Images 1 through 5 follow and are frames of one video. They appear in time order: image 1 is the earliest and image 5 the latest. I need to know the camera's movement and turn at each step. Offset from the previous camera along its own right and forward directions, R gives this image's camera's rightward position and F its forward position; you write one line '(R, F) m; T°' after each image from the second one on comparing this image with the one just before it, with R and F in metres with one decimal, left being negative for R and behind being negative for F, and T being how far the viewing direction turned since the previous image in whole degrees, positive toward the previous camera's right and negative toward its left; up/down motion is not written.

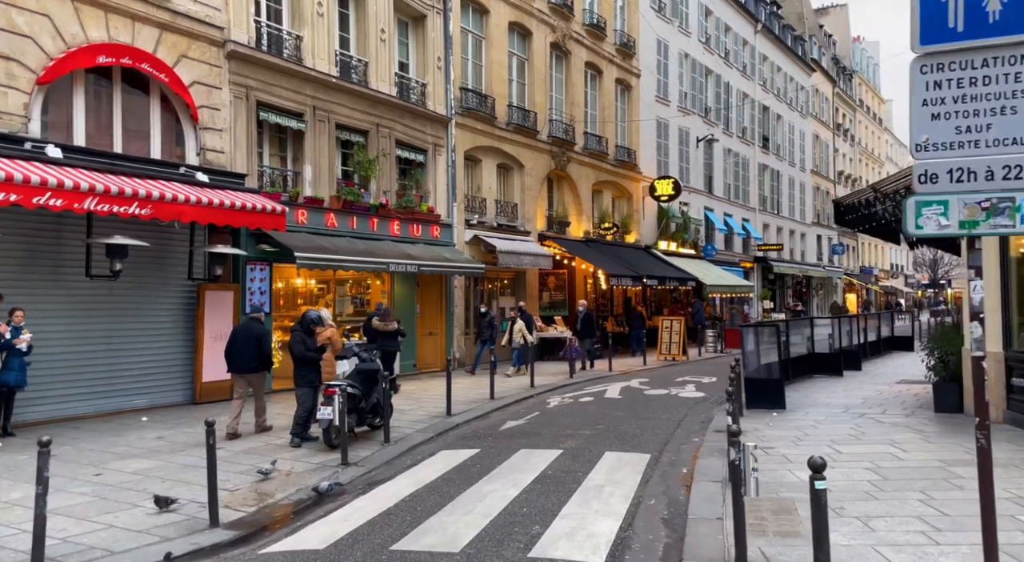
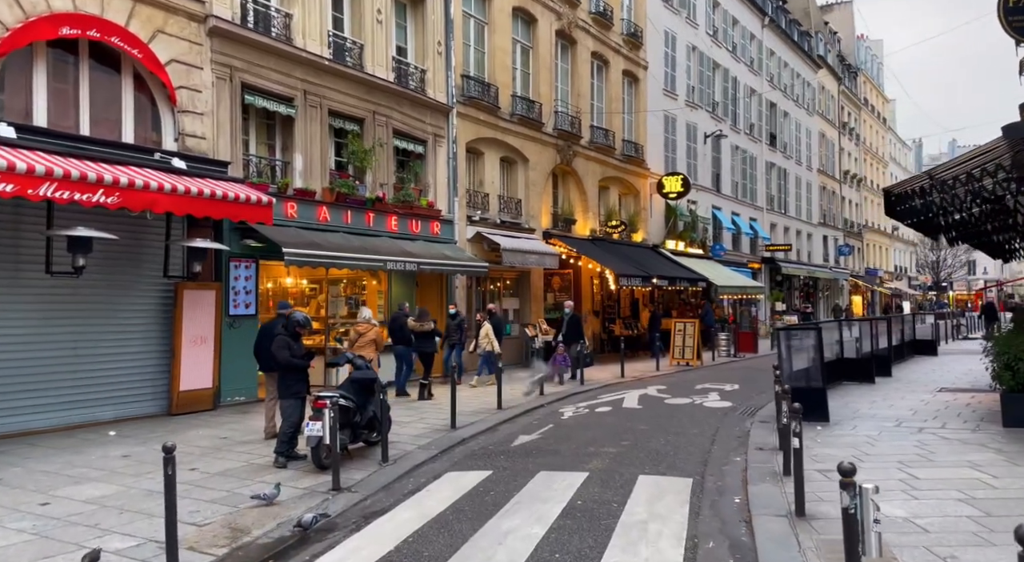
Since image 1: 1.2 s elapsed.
(-0.2, +1.3) m; 0°
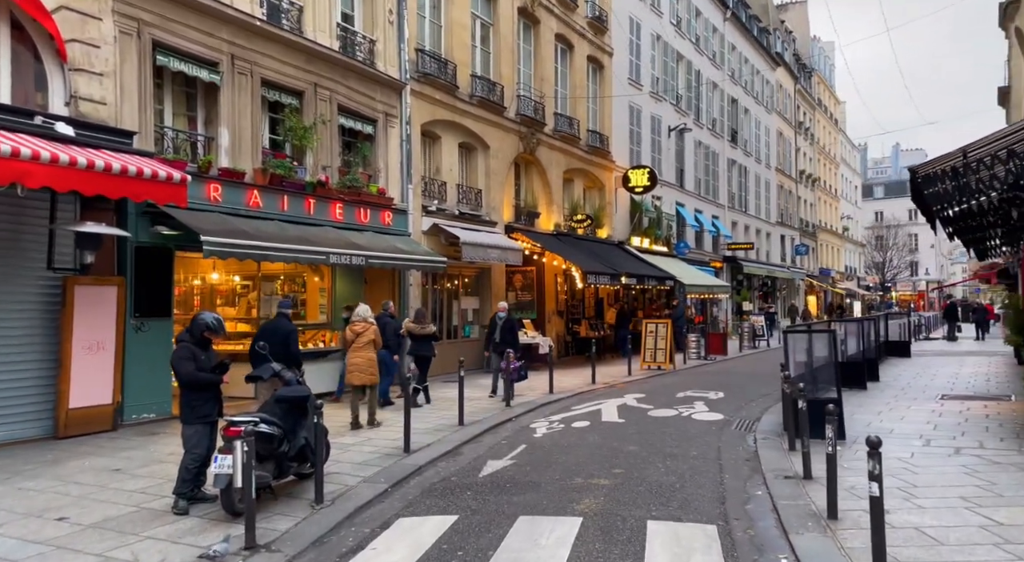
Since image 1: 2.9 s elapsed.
(-0.2, +1.8) m; +3°
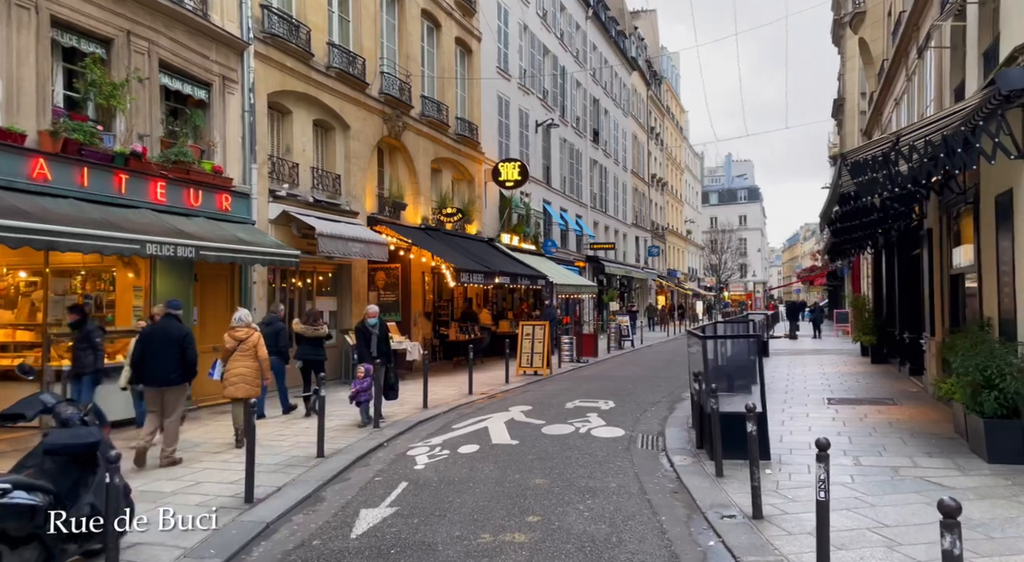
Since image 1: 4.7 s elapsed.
(-0.2, +2.0) m; +11°
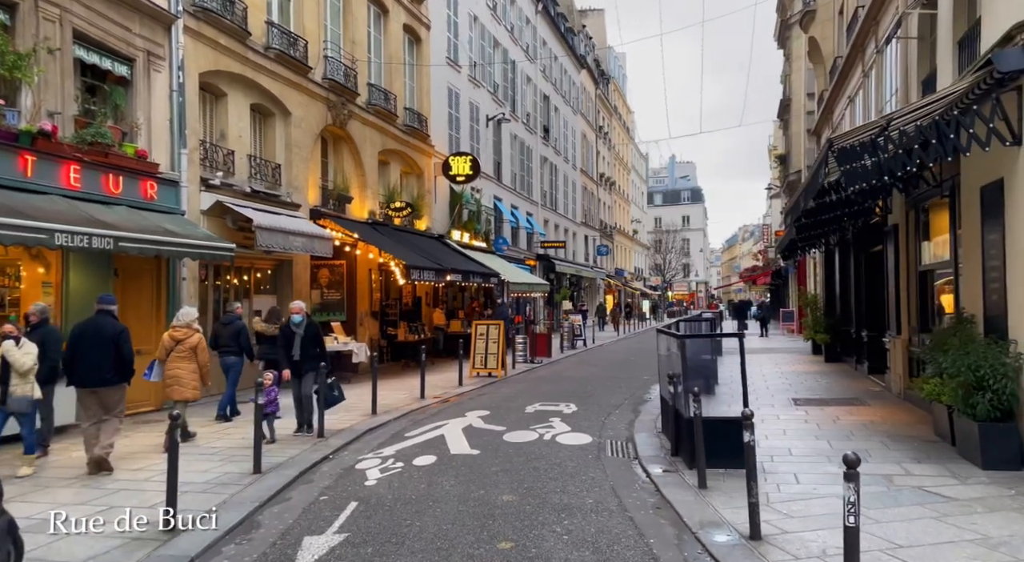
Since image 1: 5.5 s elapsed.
(-0.2, +0.9) m; +4°
